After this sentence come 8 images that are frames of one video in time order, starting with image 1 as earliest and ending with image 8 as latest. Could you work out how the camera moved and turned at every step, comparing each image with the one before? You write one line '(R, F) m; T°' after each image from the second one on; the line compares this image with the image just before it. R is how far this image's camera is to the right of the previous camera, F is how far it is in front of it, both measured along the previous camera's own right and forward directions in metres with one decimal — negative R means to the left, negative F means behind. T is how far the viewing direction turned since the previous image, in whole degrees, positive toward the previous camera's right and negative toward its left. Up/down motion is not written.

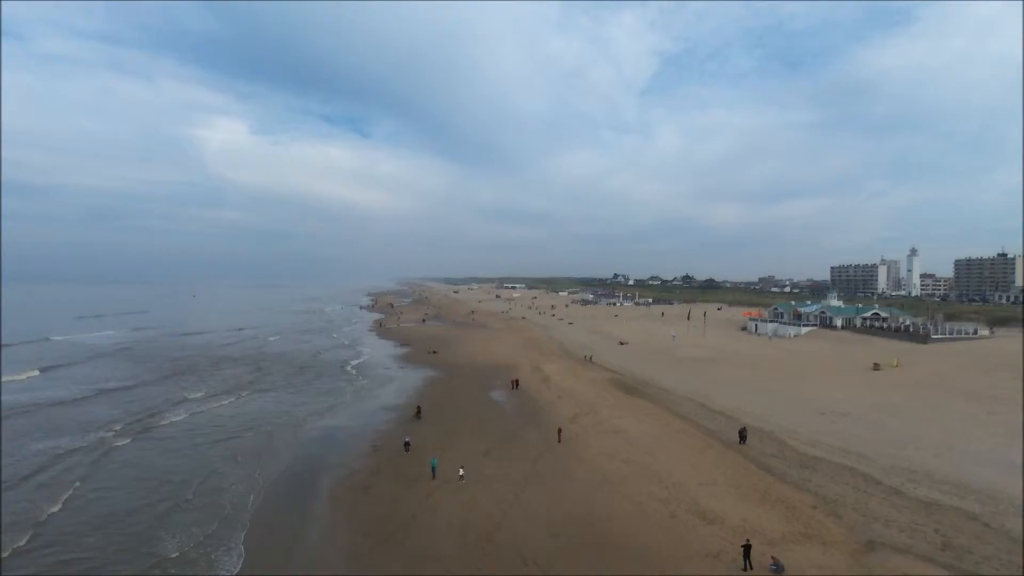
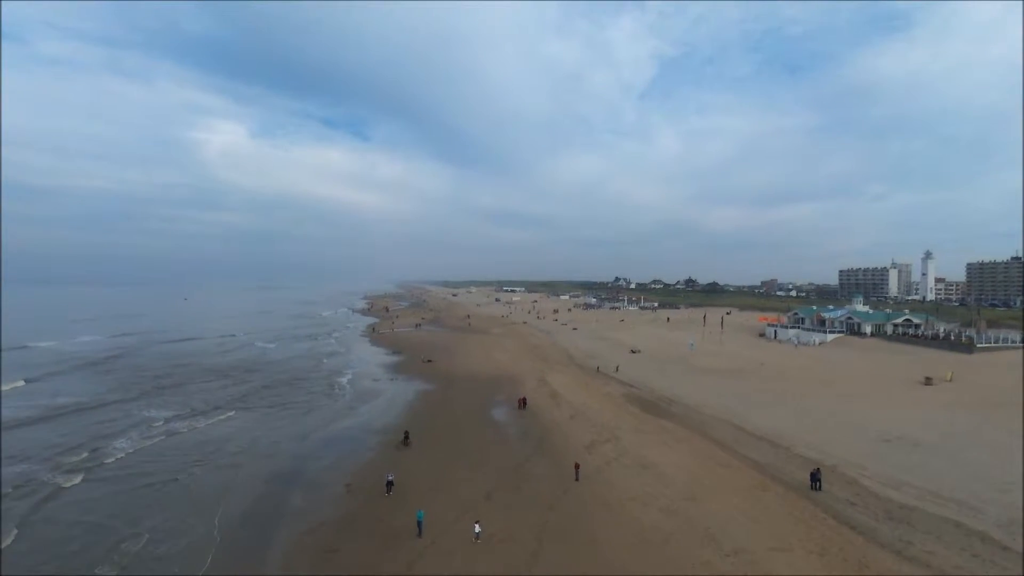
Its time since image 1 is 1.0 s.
(-0.2, +2.8) m; 0°
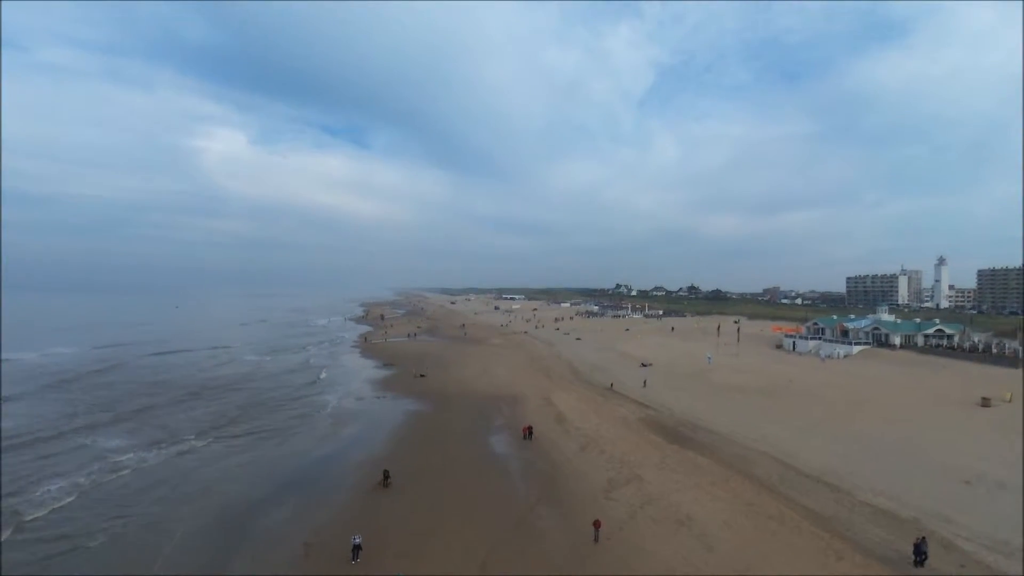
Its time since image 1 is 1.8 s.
(0.0, +2.6) m; 0°
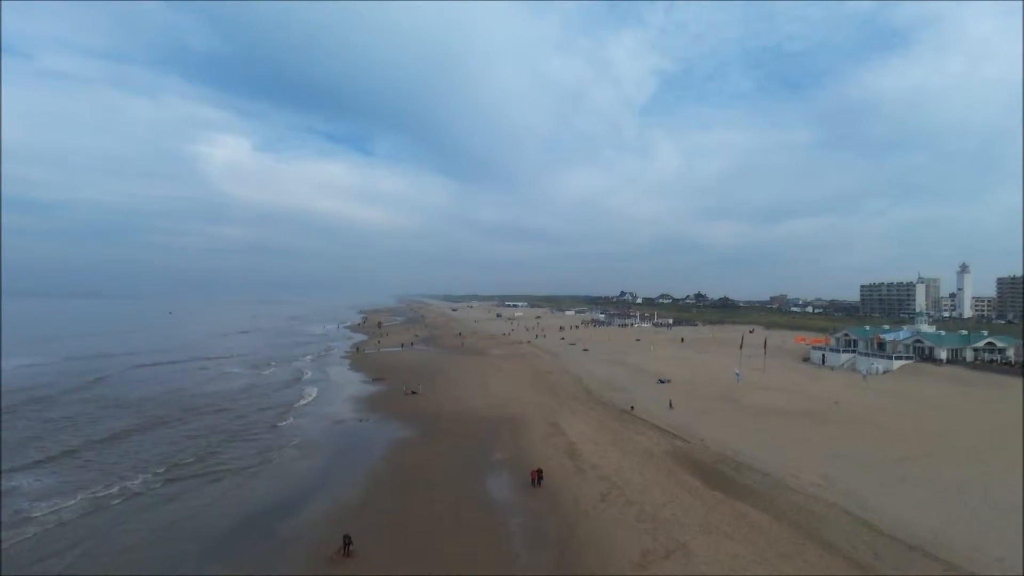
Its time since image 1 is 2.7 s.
(0.0, +3.1) m; 0°
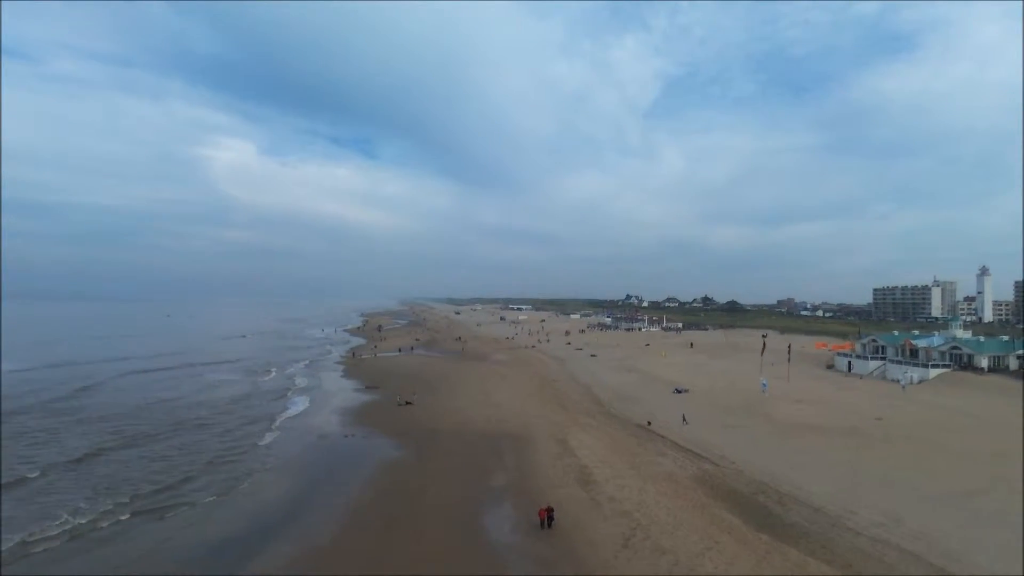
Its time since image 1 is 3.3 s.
(0.0, +2.1) m; 0°
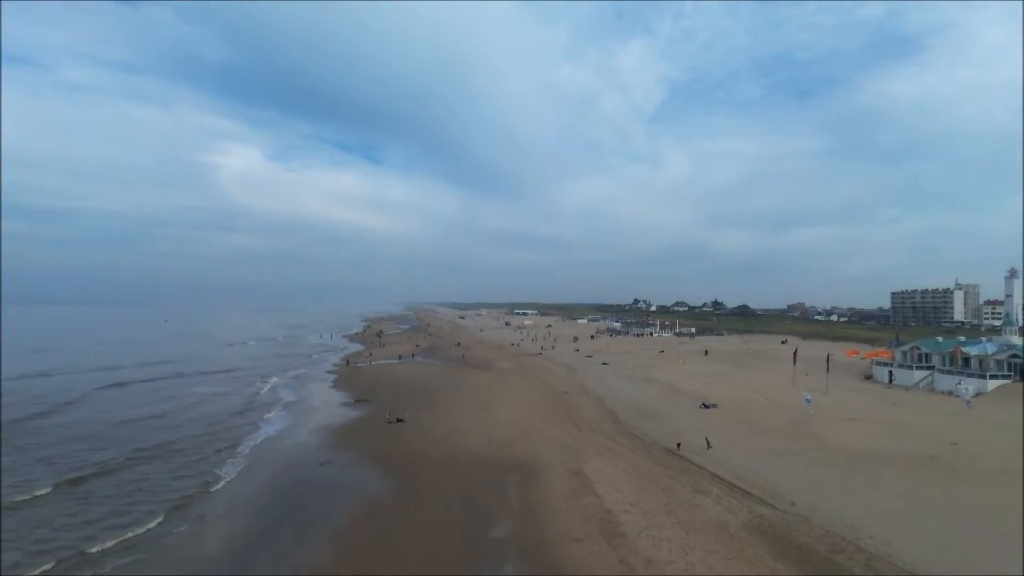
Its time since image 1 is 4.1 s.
(0.0, +2.8) m; -1°
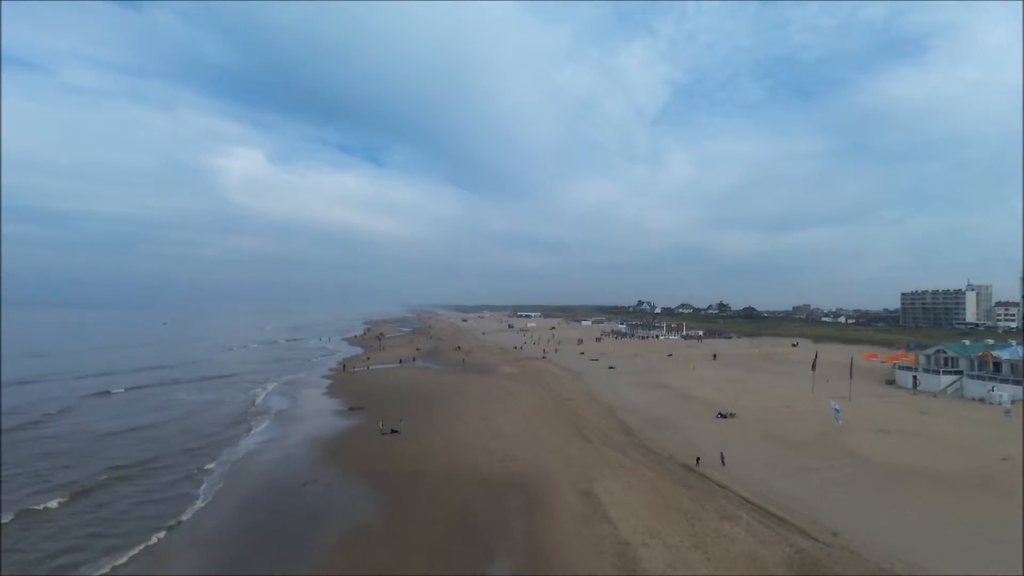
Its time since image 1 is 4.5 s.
(0.0, +1.4) m; 0°
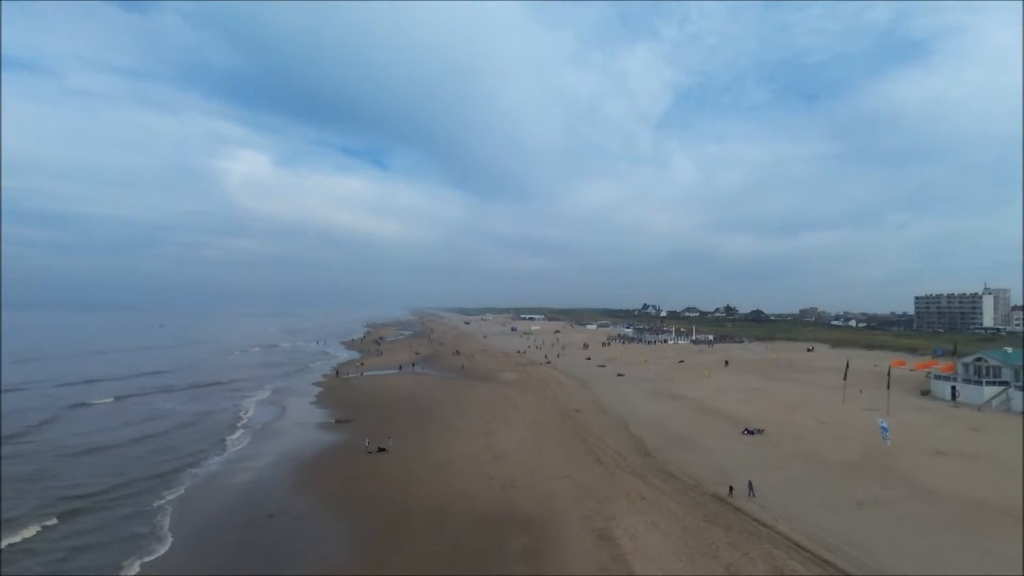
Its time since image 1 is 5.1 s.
(0.0, +2.1) m; 0°
